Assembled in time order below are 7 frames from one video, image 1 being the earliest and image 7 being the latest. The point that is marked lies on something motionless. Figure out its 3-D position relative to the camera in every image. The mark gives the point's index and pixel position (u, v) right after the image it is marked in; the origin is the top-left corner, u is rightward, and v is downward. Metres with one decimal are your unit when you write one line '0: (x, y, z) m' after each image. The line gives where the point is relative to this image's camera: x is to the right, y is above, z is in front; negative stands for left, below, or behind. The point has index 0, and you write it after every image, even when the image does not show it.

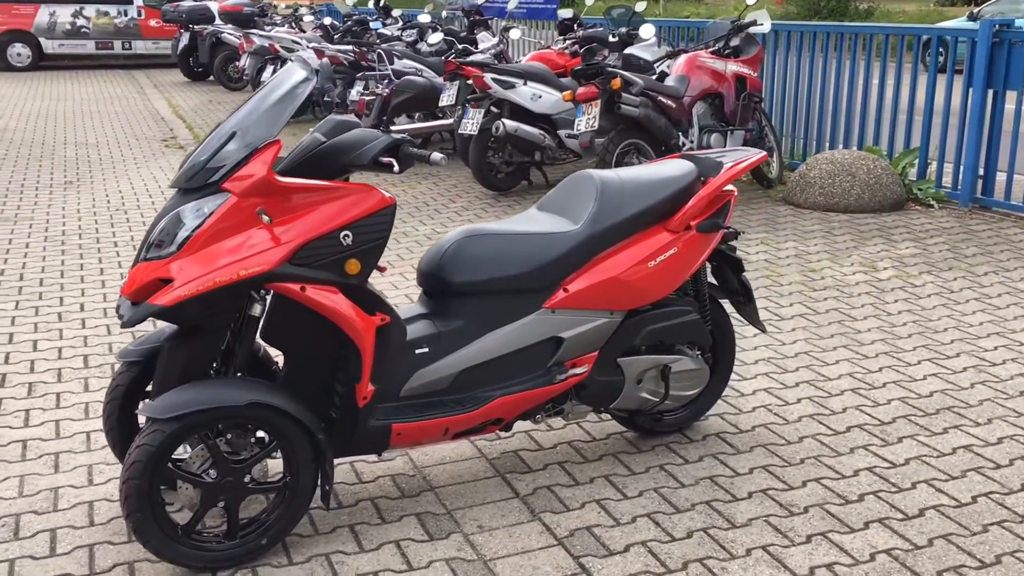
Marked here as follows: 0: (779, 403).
0: (+1.2, -0.5, +4.5) m
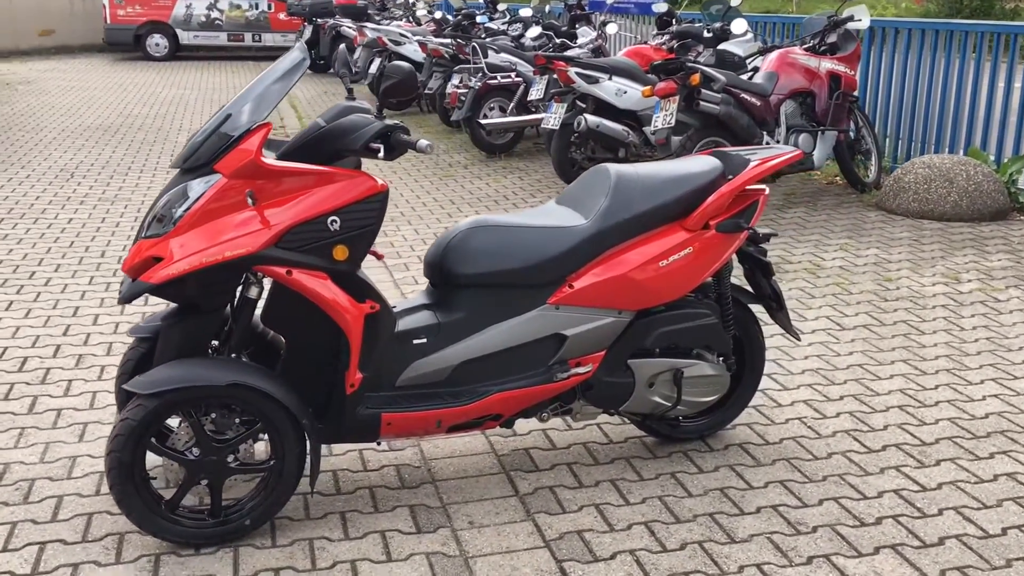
0: (+1.3, -0.5, +4.3) m
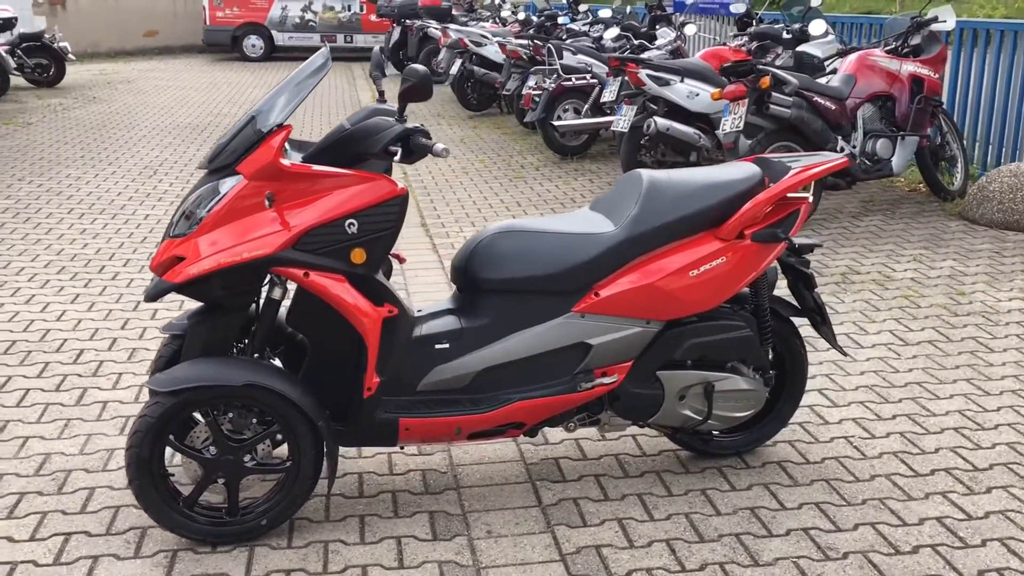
0: (+1.4, -0.6, +4.1) m
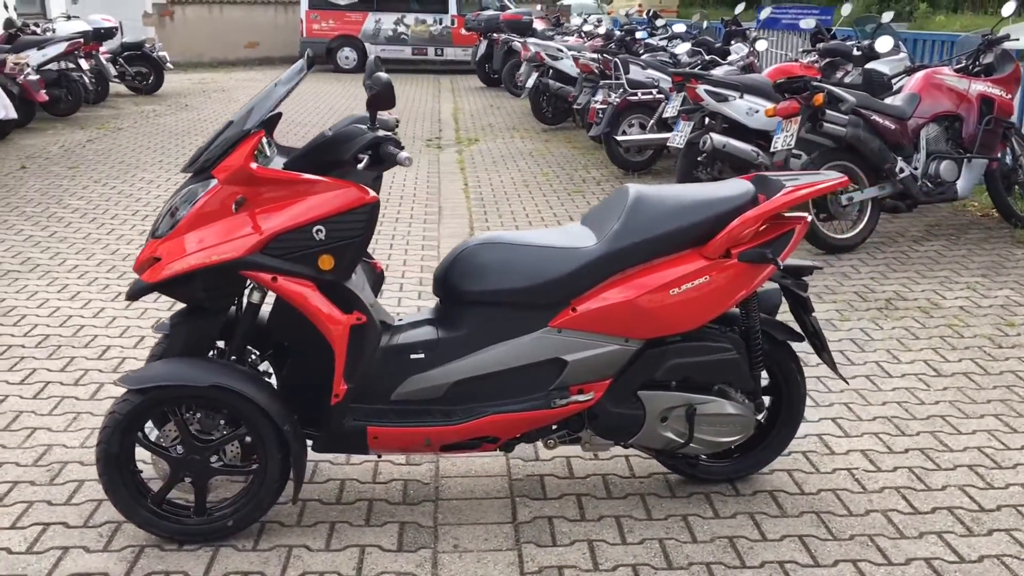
0: (+1.4, -0.7, +3.9) m
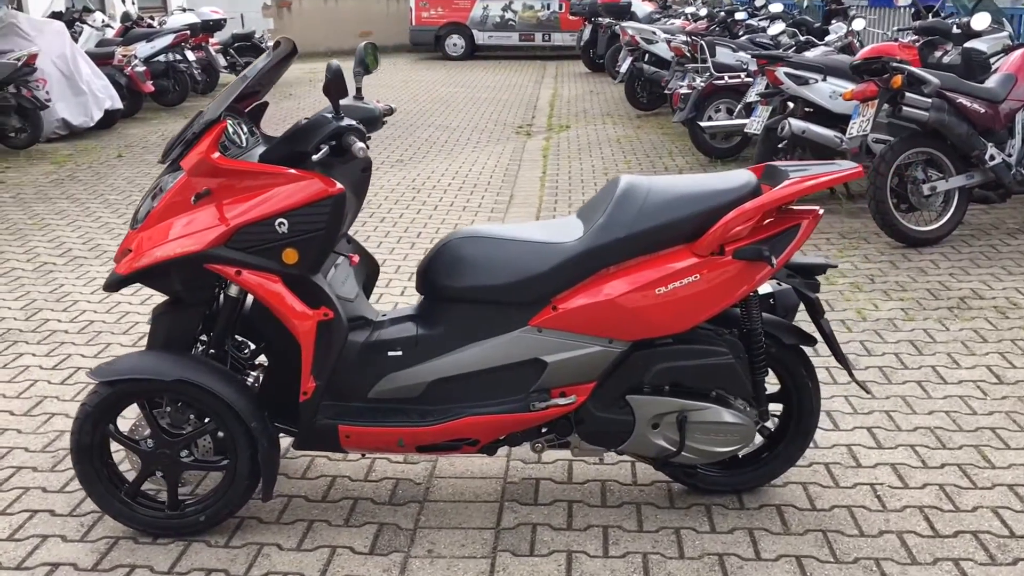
0: (+1.4, -0.7, +3.6) m
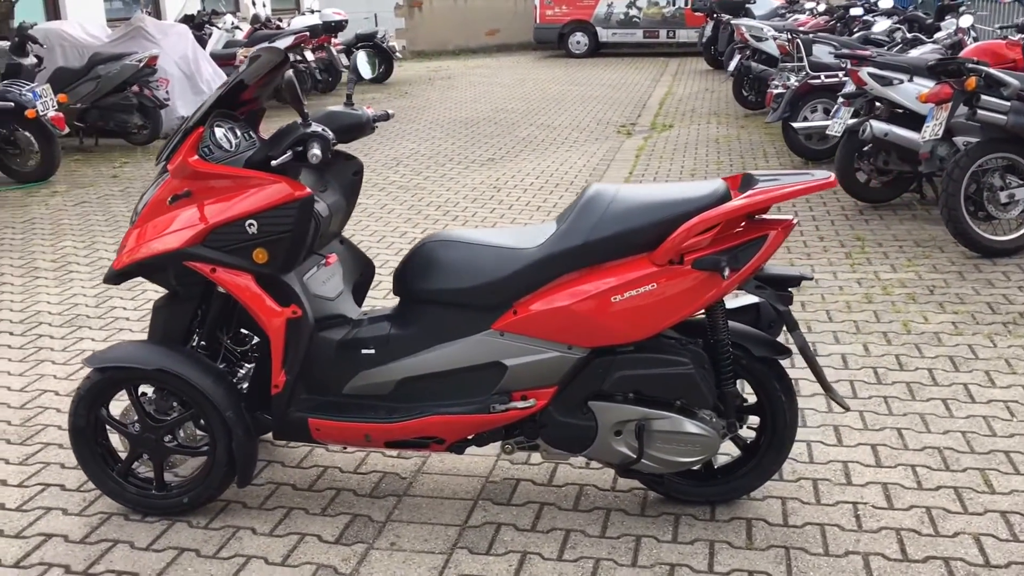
0: (+1.3, -0.7, +3.5) m
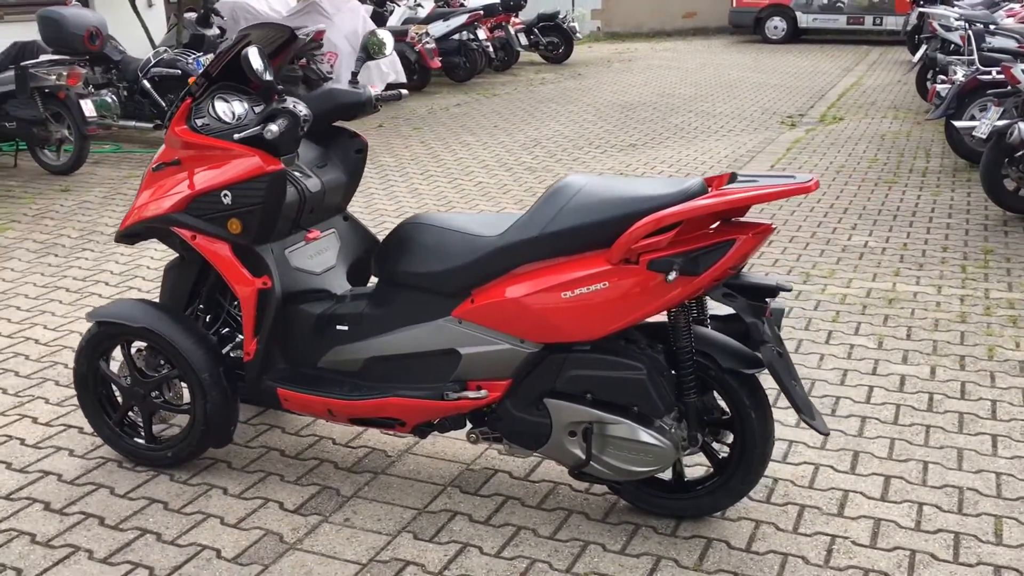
0: (+1.1, -0.8, +3.2) m
